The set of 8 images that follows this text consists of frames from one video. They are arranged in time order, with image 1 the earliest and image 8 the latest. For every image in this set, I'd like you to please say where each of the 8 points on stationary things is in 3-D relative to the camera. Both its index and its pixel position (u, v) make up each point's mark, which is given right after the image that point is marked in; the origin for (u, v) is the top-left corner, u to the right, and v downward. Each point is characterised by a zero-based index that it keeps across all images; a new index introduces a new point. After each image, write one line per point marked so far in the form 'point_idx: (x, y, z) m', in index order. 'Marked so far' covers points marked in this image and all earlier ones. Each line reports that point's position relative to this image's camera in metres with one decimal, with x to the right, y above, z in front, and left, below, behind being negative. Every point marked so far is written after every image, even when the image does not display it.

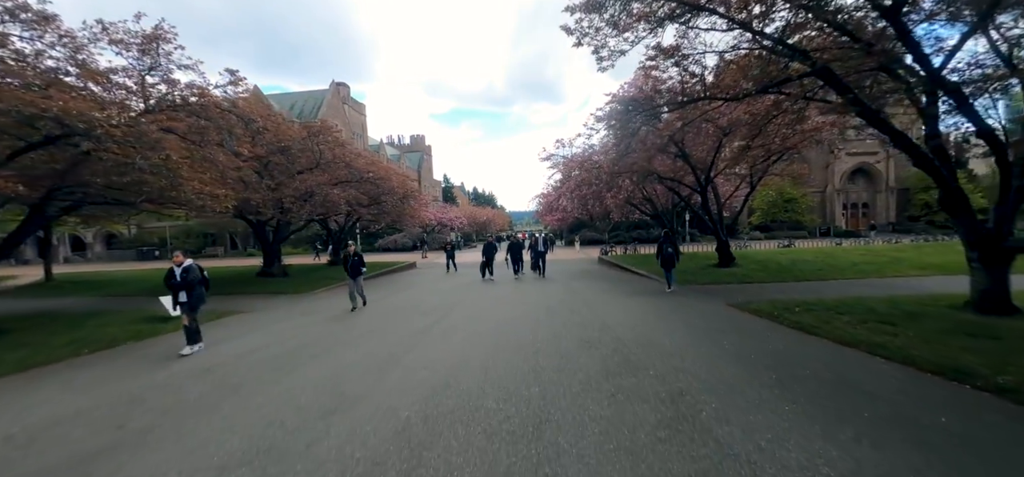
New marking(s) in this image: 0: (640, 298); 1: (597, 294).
0: (+4.2, -2.0, +12.5) m
1: (+2.9, -2.0, +13.4) m
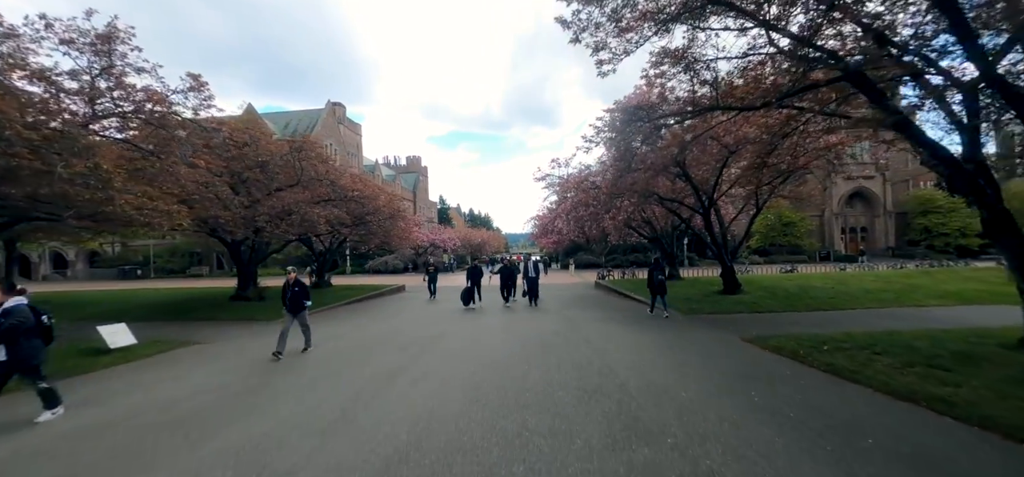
0: (+3.9, -2.7, +11.2) m
1: (+2.6, -2.7, +12.1) m
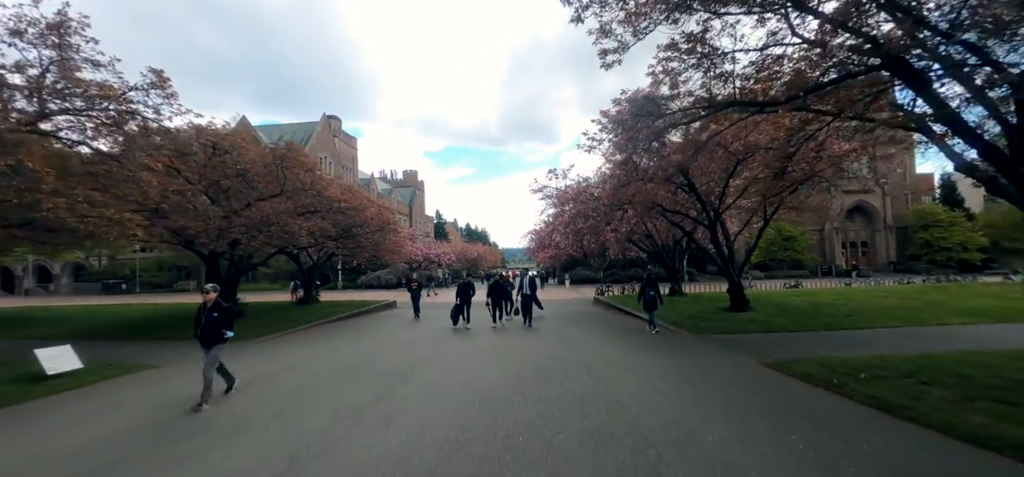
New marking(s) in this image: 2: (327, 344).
0: (+3.7, -3.1, +10.1) m
1: (+2.4, -3.1, +11.0) m
2: (-6.9, -3.9, +14.3) m
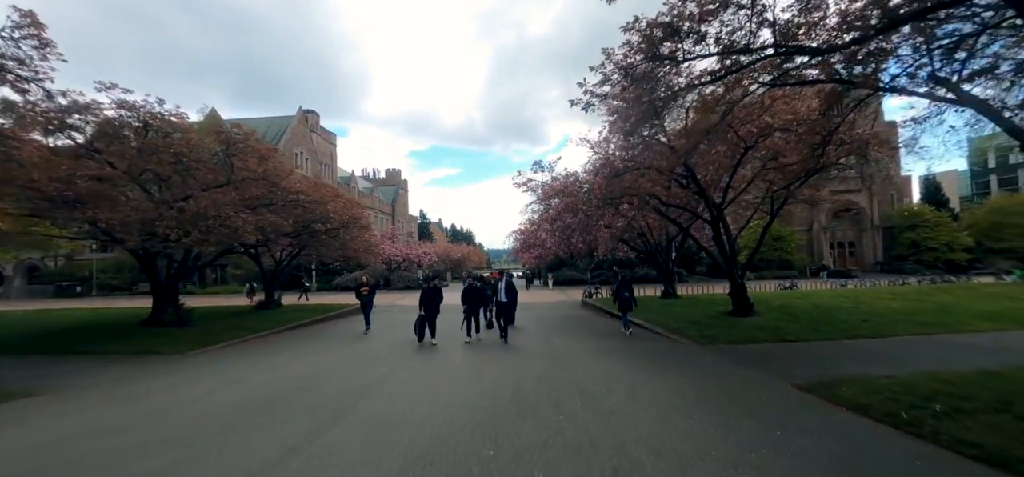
0: (+3.1, -2.9, +8.3) m
1: (+1.8, -3.0, +9.1) m
2: (-7.6, -3.8, +12.1) m
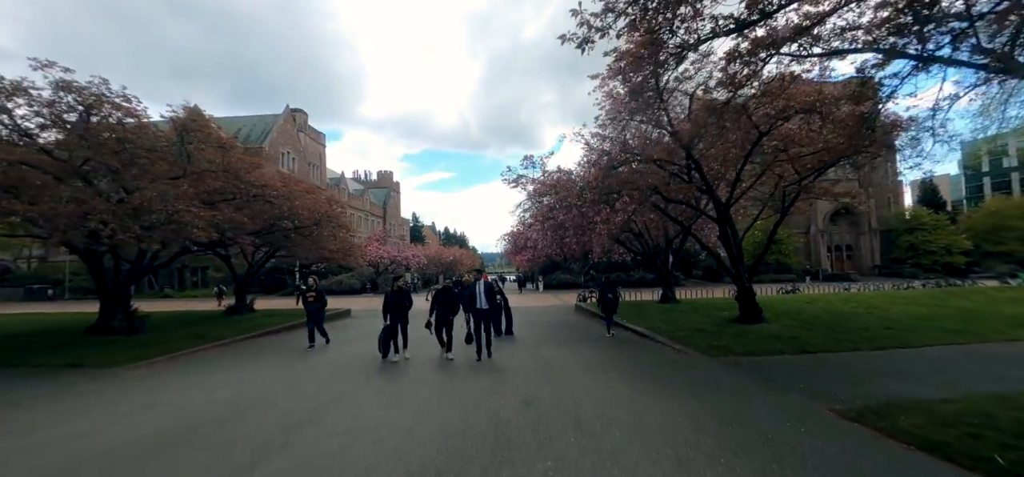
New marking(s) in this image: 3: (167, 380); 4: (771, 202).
0: (+2.8, -2.8, +6.8) m
1: (+1.5, -2.9, +7.6) m
2: (-8.0, -3.7, +10.5) m
3: (-9.4, -3.8, +10.4) m
4: (+10.6, +1.5, +15.6) m
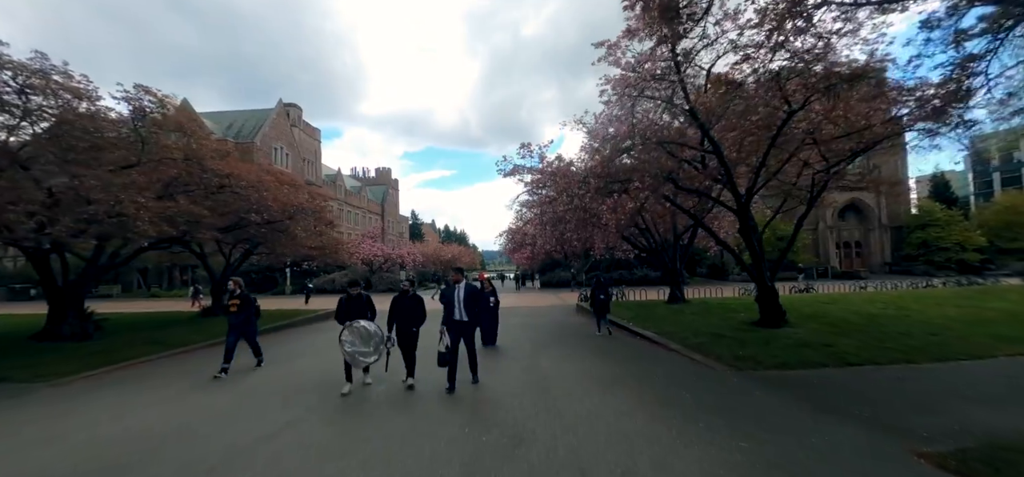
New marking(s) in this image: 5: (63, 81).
0: (+2.6, -2.7, +5.3) m
1: (+1.3, -2.7, +6.1) m
2: (-8.2, -3.5, +8.9) m
3: (-9.6, -3.7, +8.8) m
4: (+10.4, +1.7, +14.1) m
5: (-15.2, +5.6, +13.0) m
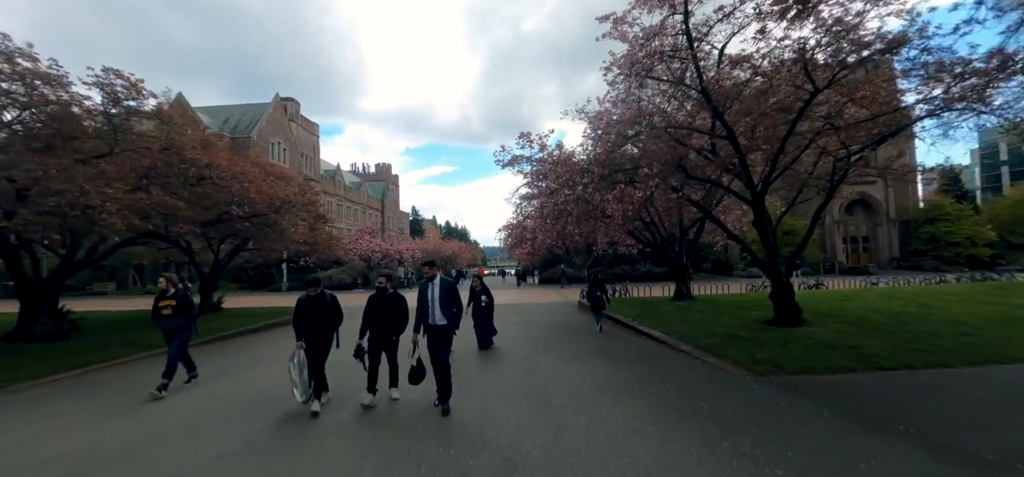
0: (+2.5, -2.5, +4.5) m
1: (+1.2, -2.6, +5.3) m
2: (-8.3, -3.4, +8.2) m
3: (-9.7, -3.5, +8.1) m
4: (+10.3, +1.9, +13.2) m
5: (-15.2, +5.8, +12.2) m
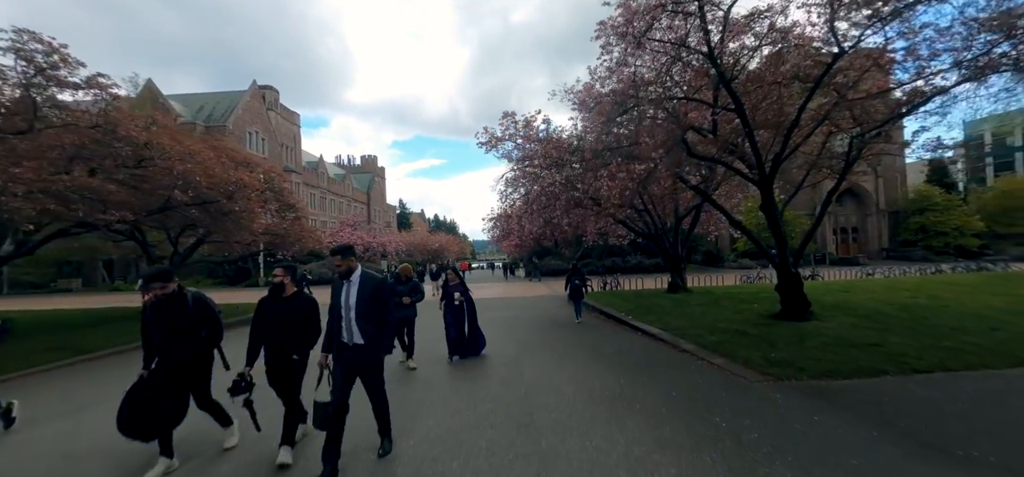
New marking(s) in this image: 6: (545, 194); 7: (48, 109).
0: (+2.2, -2.3, +3.3) m
1: (+0.9, -2.3, +4.1) m
2: (-8.7, -3.1, +6.7) m
3: (-10.1, -3.3, +6.6) m
4: (+9.8, +2.3, +12.1) m
5: (-15.8, +6.1, +10.4) m
6: (+1.6, +2.0, +18.3) m
7: (-13.2, +3.9, +10.7) m
